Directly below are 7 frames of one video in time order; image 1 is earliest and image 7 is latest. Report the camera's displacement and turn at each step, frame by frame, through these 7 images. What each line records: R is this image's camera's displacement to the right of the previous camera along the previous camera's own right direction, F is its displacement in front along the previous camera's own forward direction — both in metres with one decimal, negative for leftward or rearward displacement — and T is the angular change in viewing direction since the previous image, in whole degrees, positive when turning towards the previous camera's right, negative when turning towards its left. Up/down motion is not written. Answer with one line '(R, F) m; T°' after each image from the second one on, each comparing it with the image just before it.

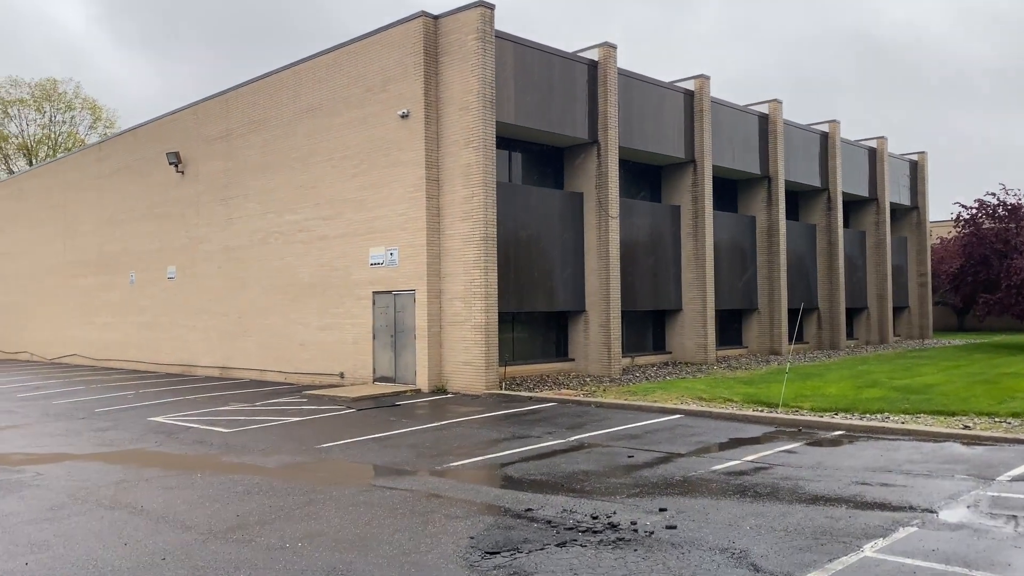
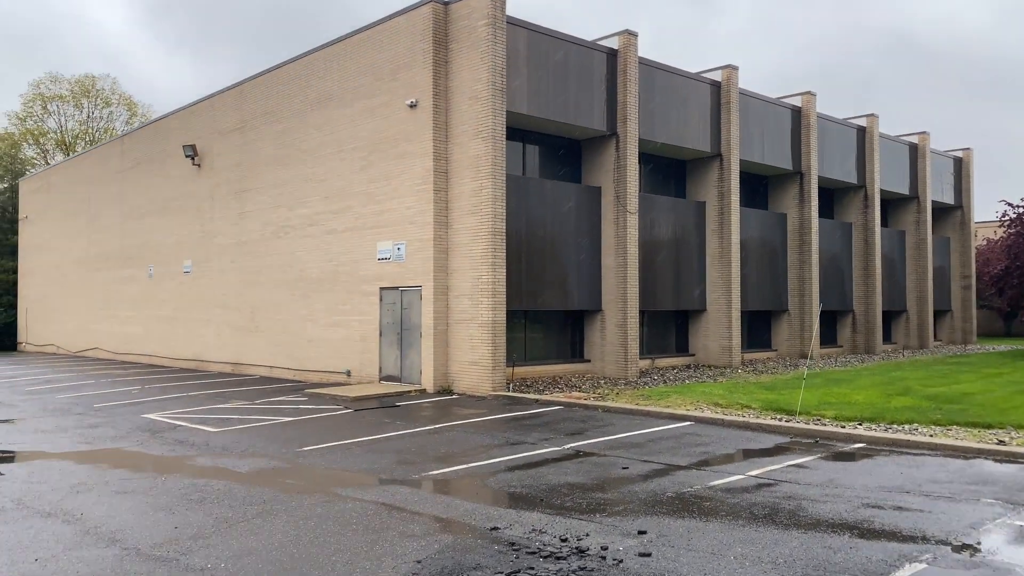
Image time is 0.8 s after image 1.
(+0.6, +0.8) m; -3°
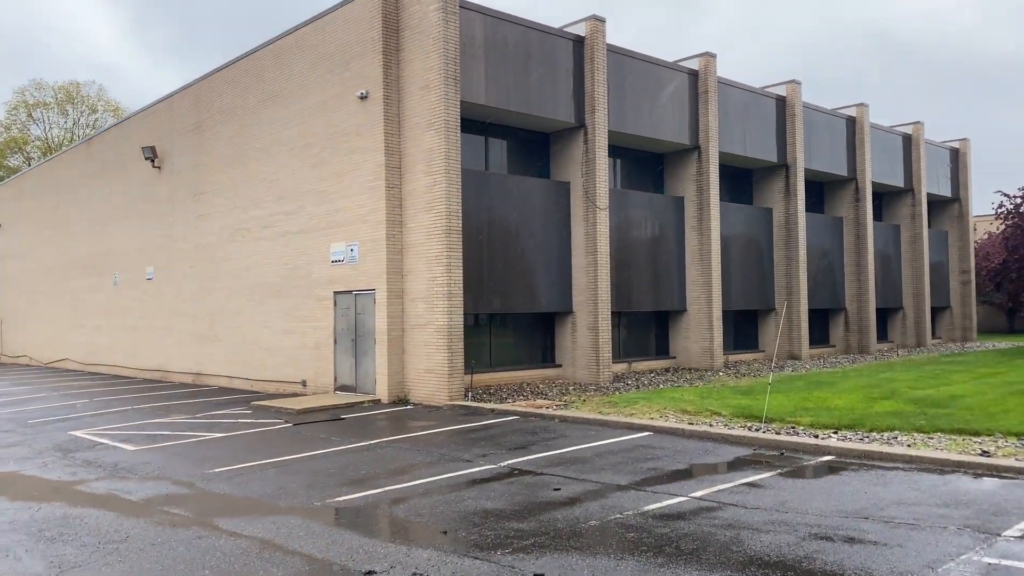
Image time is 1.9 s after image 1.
(+1.0, +1.1) m; 0°
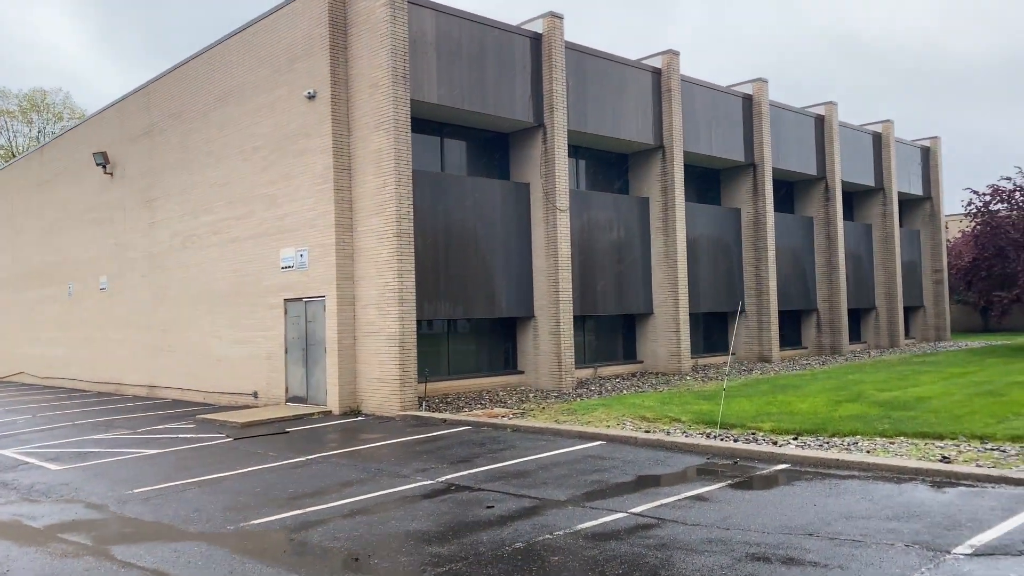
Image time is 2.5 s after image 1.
(+0.6, +0.6) m; +1°
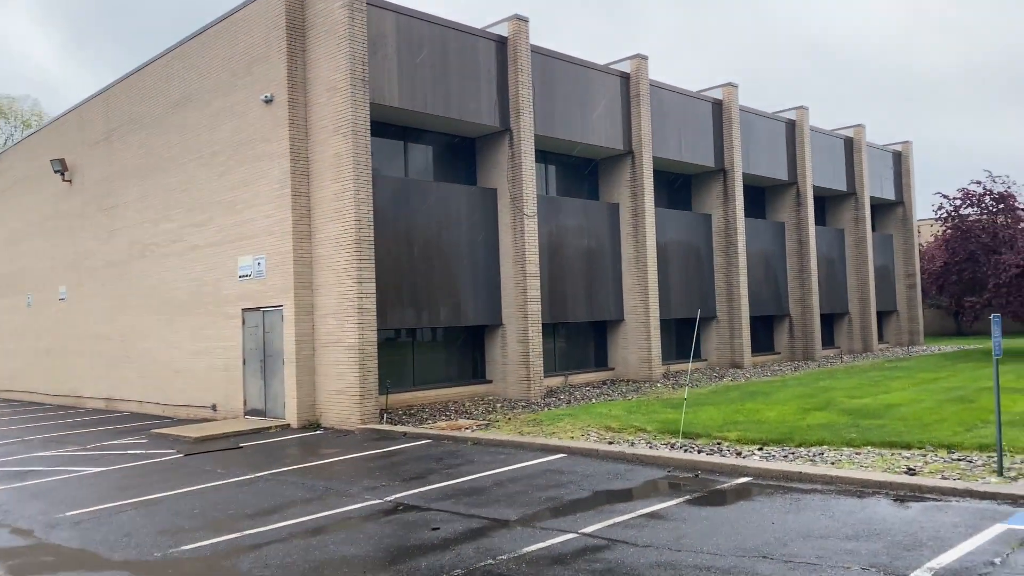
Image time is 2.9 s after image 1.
(+0.4, +0.4) m; +1°
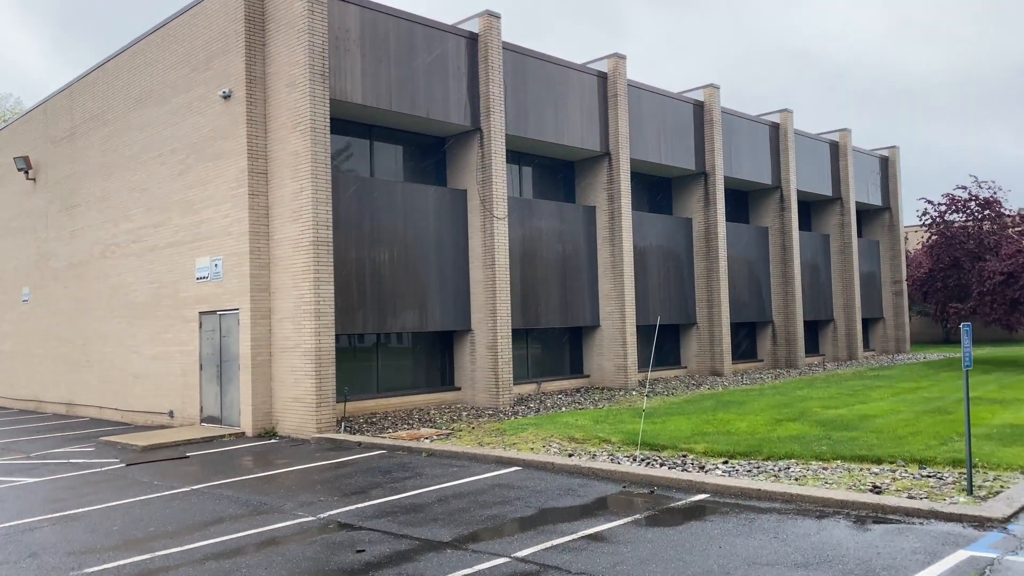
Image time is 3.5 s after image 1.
(+0.6, +0.5) m; 0°
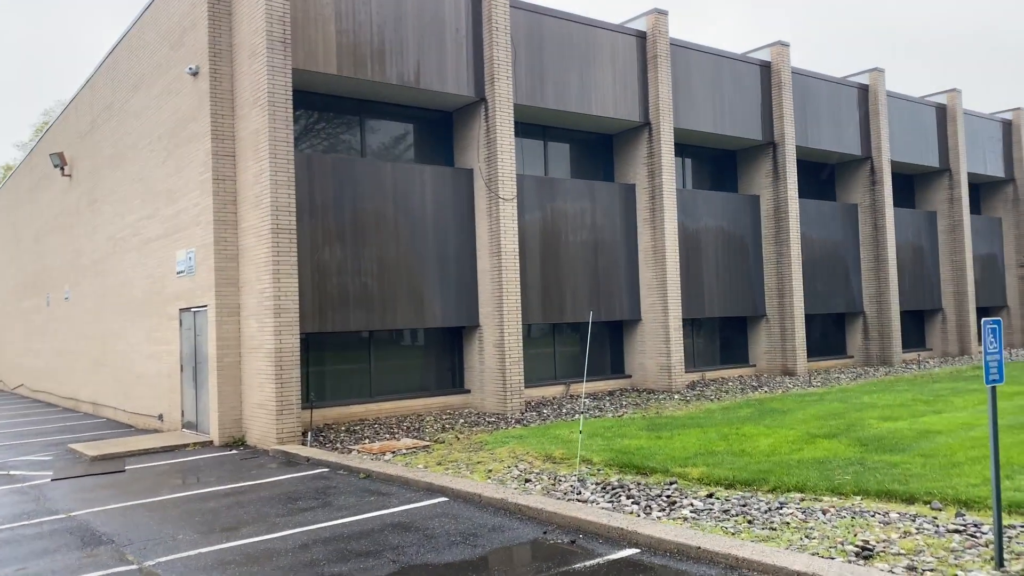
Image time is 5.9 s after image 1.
(+2.1, +2.2) m; -9°
